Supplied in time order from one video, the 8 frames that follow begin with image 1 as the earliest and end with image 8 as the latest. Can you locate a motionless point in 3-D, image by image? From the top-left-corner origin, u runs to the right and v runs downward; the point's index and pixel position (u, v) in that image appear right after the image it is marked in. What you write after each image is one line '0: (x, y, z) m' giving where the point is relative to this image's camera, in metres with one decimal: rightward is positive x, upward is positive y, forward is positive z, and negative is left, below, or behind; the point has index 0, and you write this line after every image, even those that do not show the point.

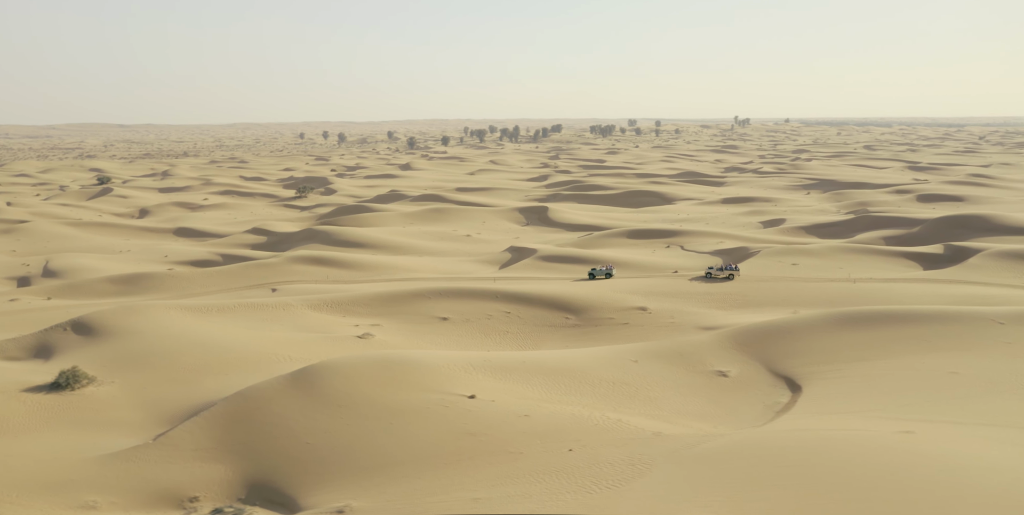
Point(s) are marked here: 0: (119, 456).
0: (-6.7, -3.4, +15.4) m
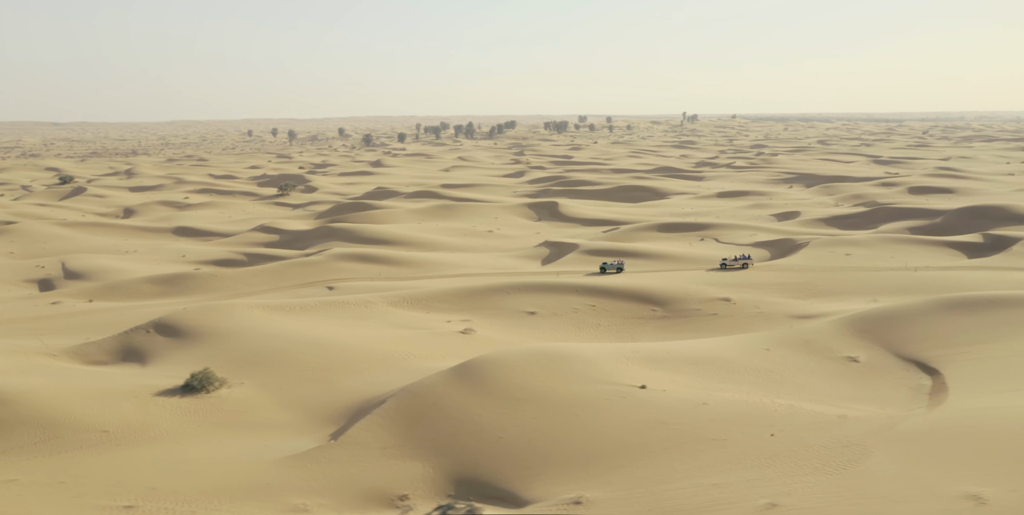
0: (-3.5, -3.4, +15.1) m
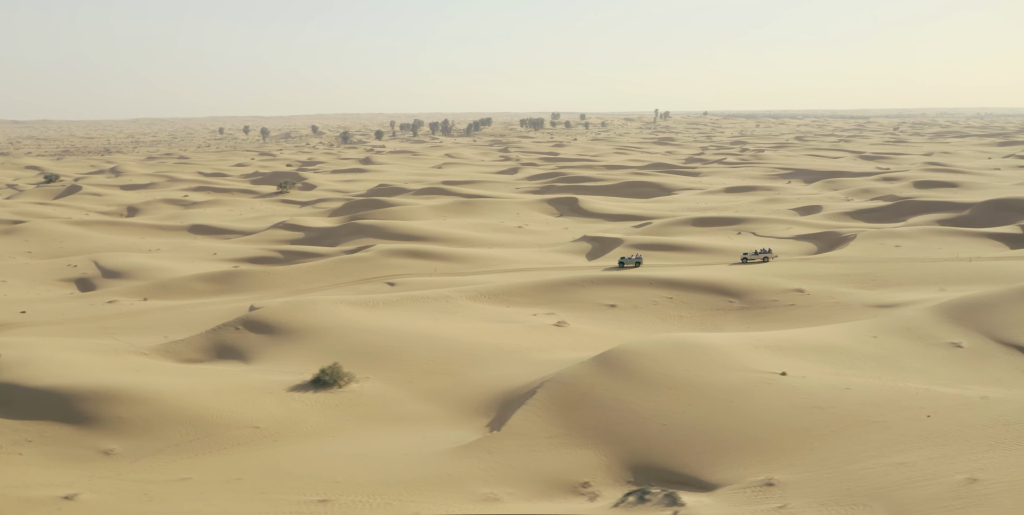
0: (-0.6, -3.3, +15.3) m
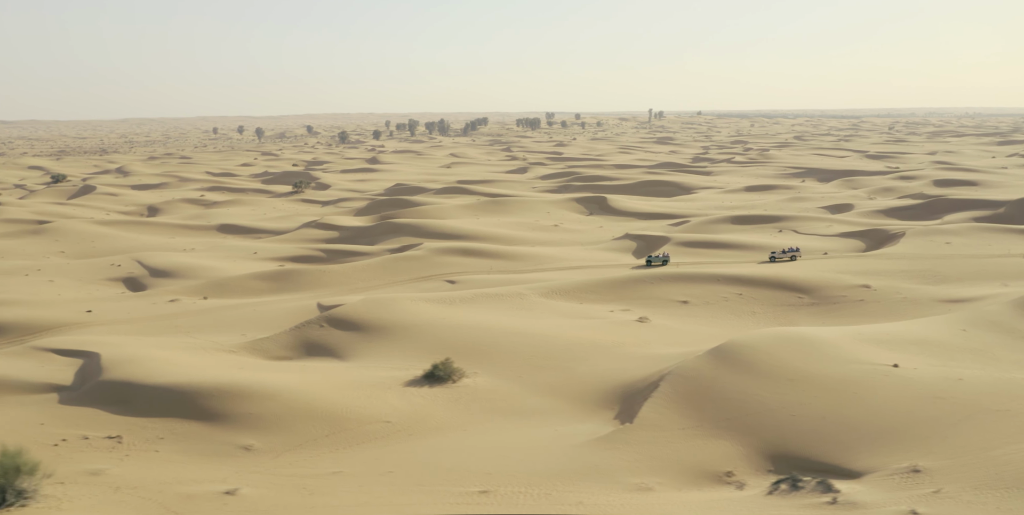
0: (+1.7, -3.2, +15.6) m
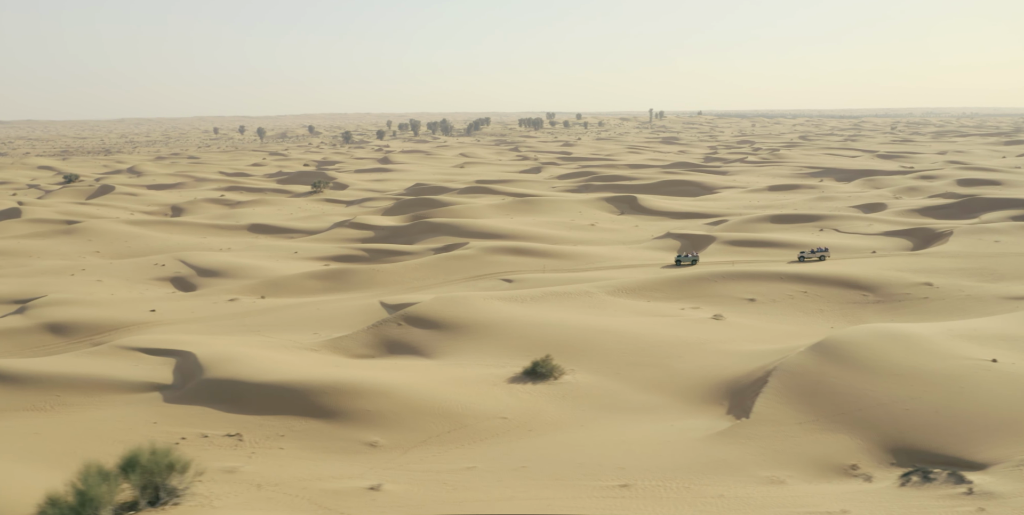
0: (+3.9, -3.1, +15.8) m
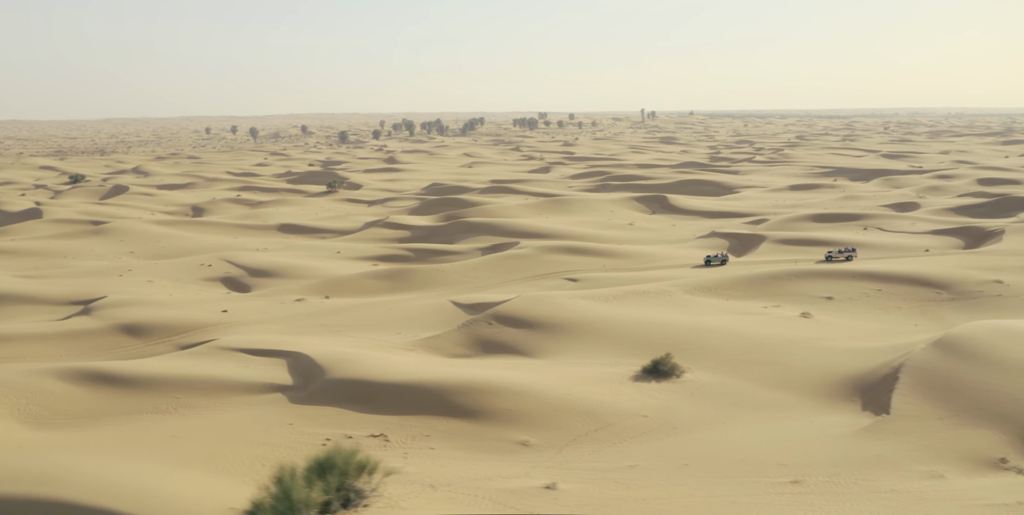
0: (+6.5, -3.1, +16.0) m
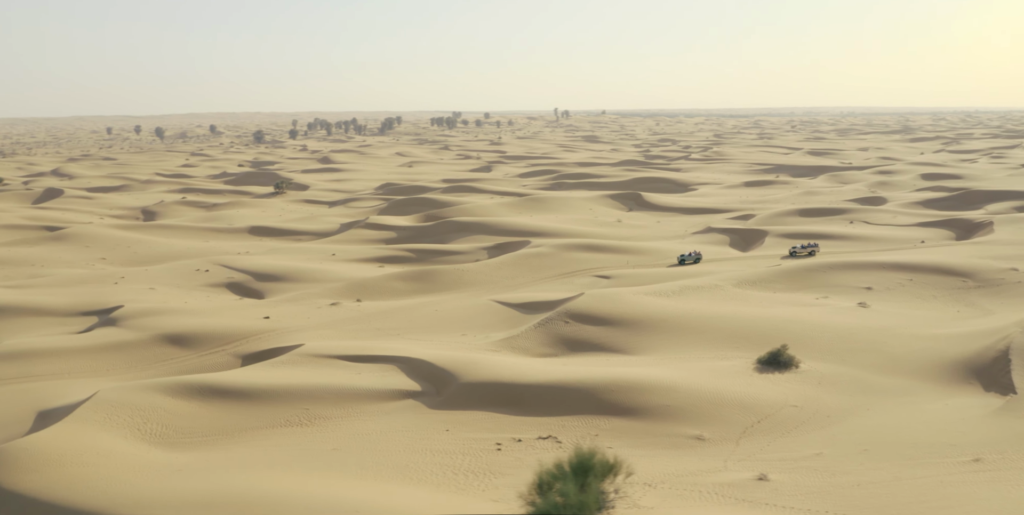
0: (+9.5, -2.9, +17.0) m
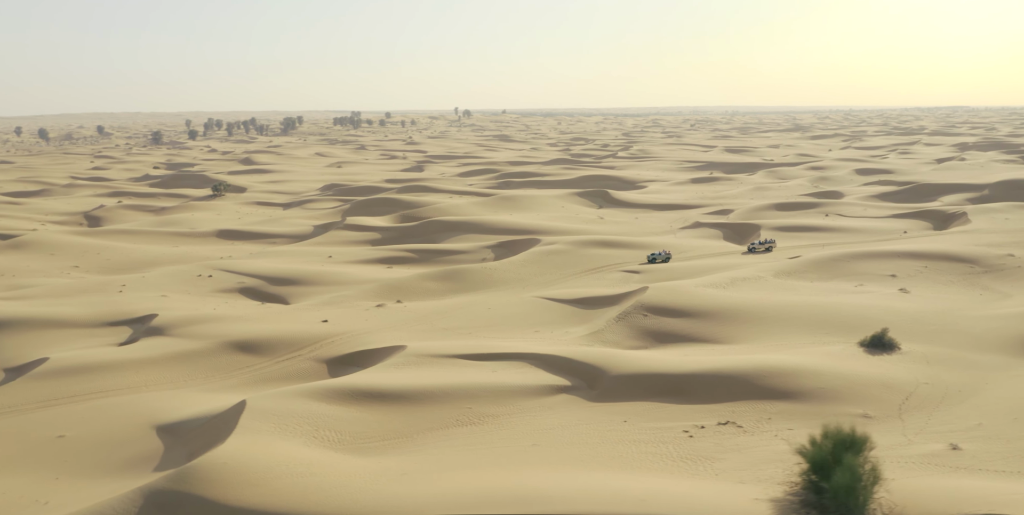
0: (+12.6, -2.6, +18.9) m
